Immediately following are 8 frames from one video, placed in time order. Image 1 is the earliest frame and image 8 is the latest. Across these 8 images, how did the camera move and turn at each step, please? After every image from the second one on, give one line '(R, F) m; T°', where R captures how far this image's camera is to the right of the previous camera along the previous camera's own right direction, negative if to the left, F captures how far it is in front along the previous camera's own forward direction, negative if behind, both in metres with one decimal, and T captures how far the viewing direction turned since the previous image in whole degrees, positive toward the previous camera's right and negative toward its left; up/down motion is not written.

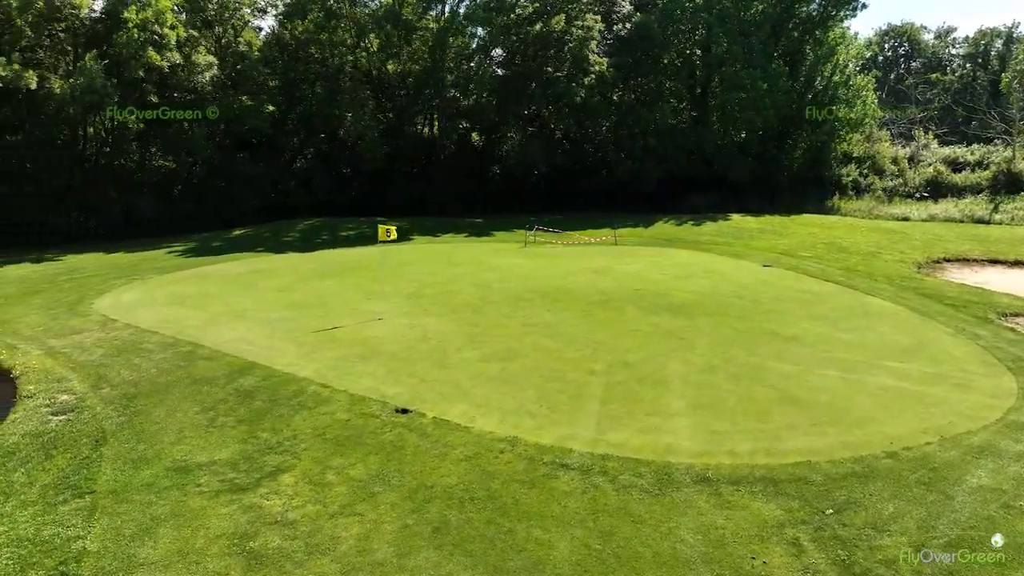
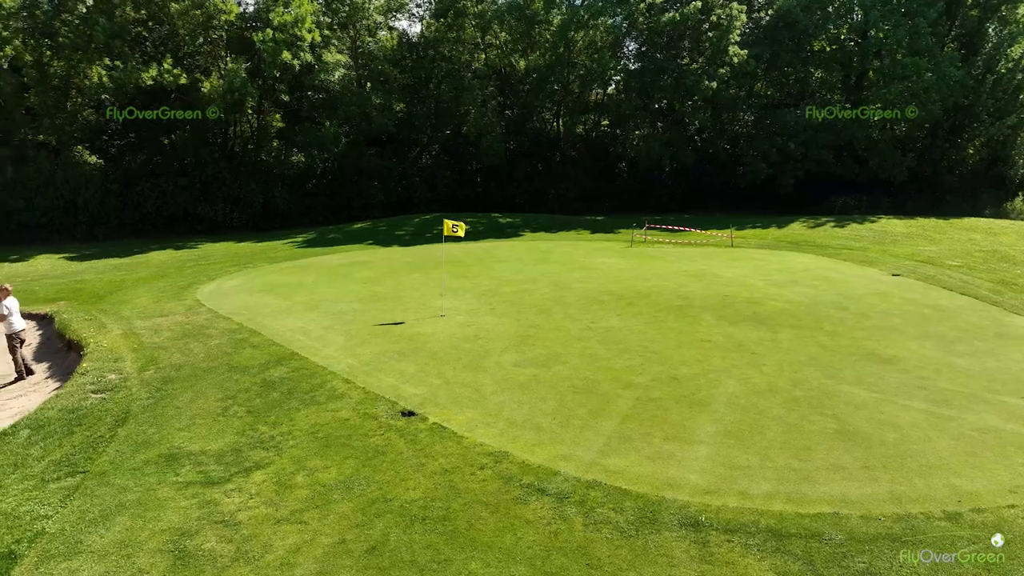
(+1.4, +0.8) m; -12°
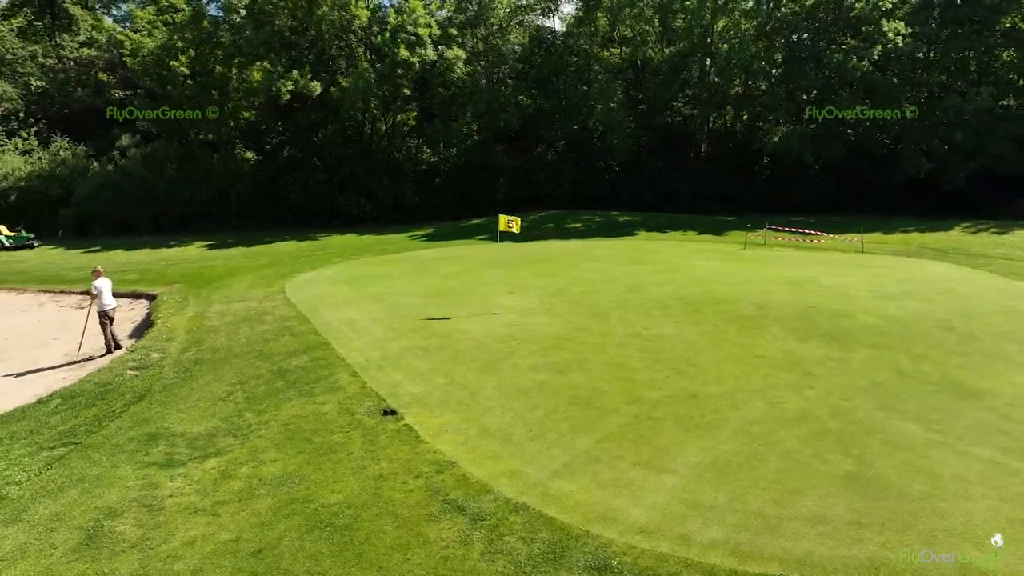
(+1.7, +0.7) m; -13°
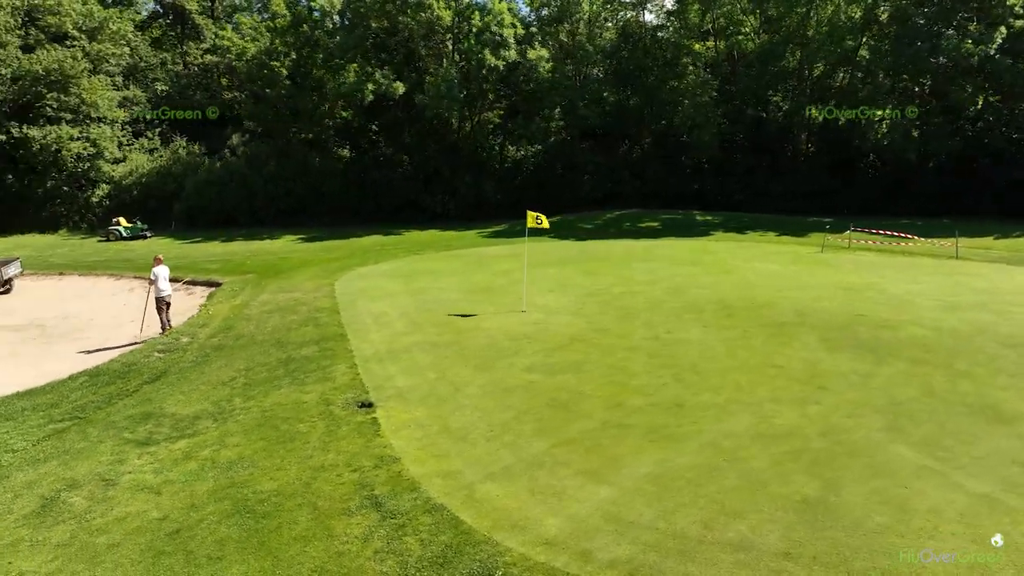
(+1.3, +0.3) m; -9°
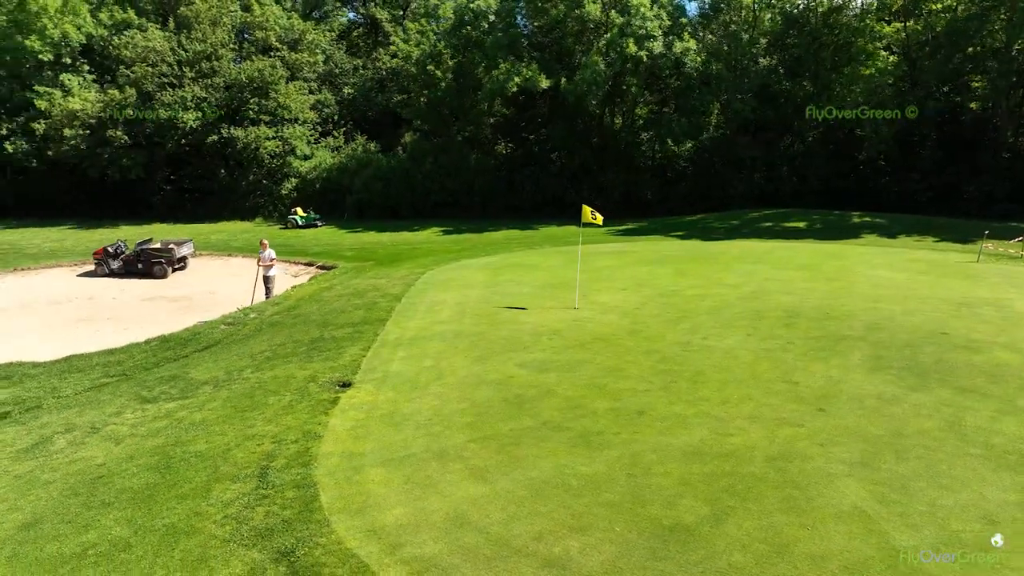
(+2.2, +0.4) m; -16°
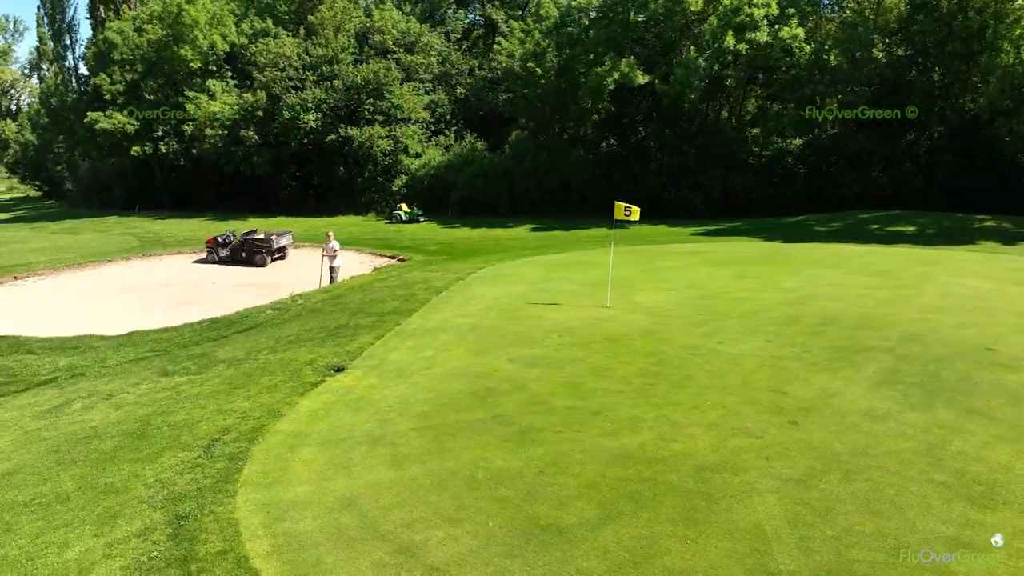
(+1.5, +0.2) m; -11°
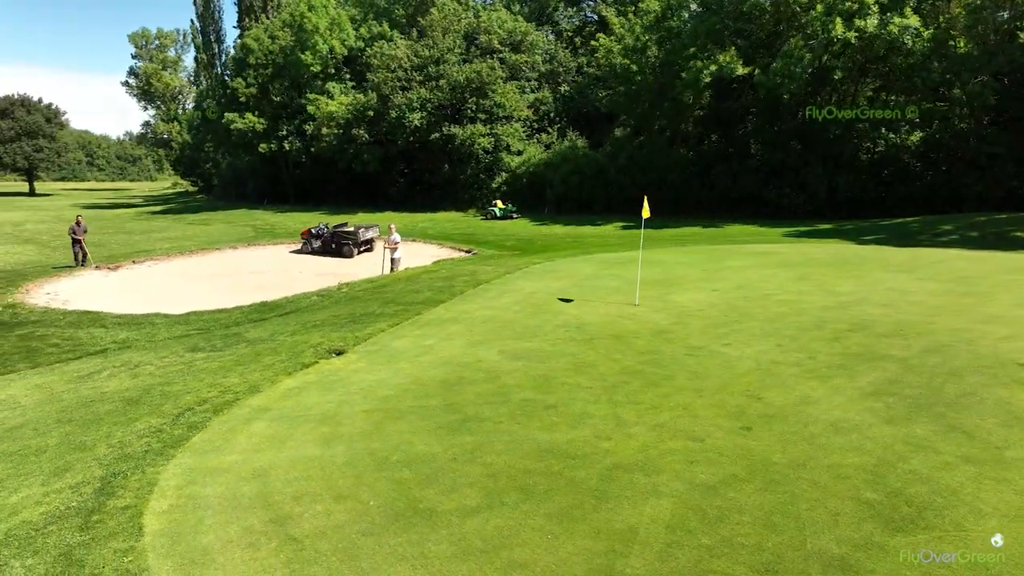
(+1.5, +0.1) m; -10°
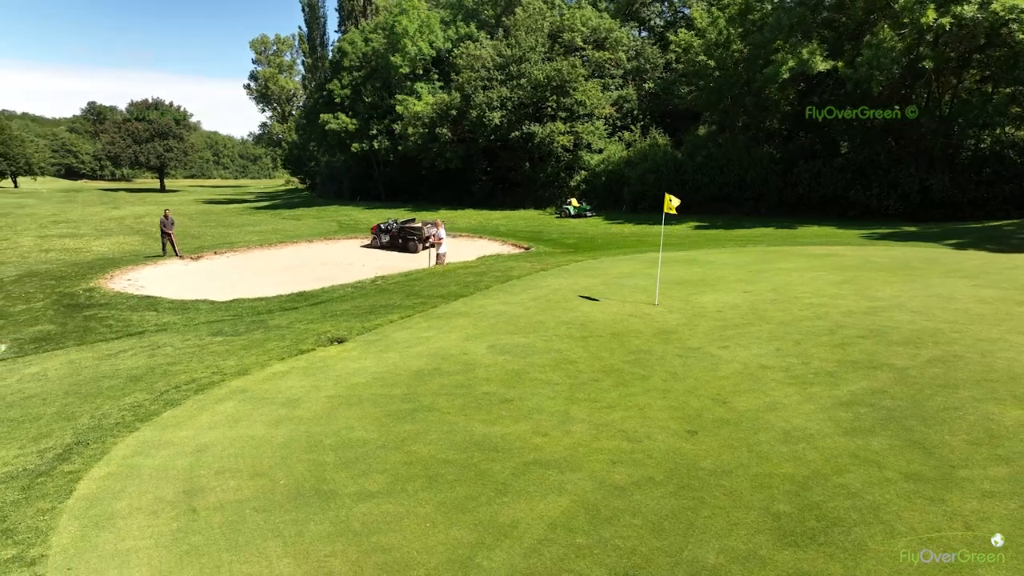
(+1.2, +0.1) m; -8°
